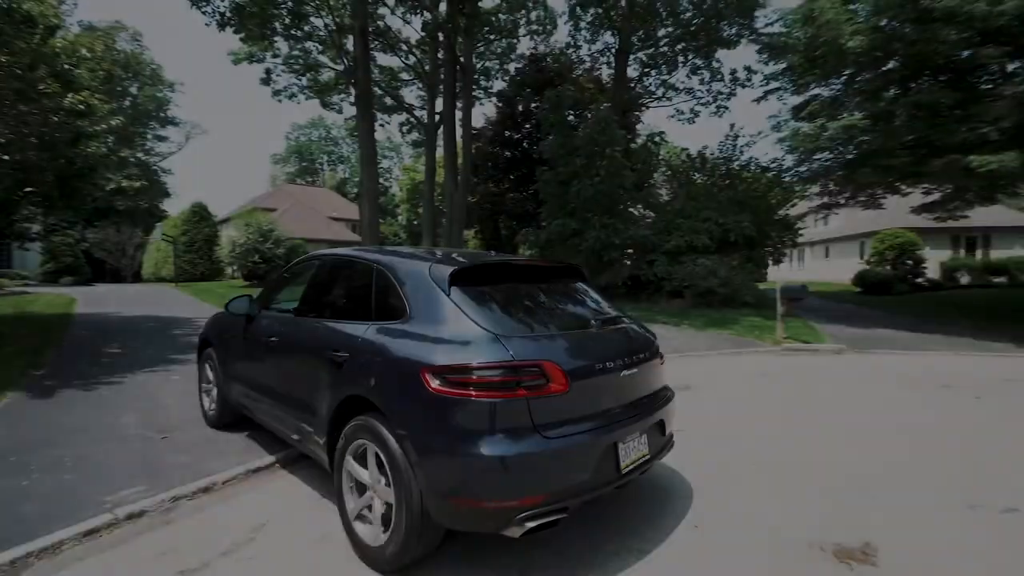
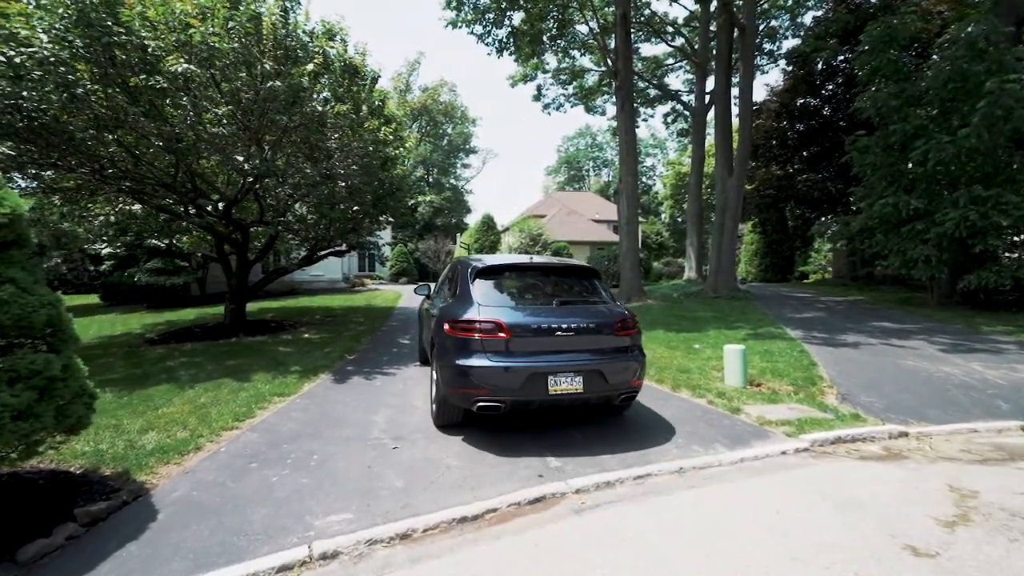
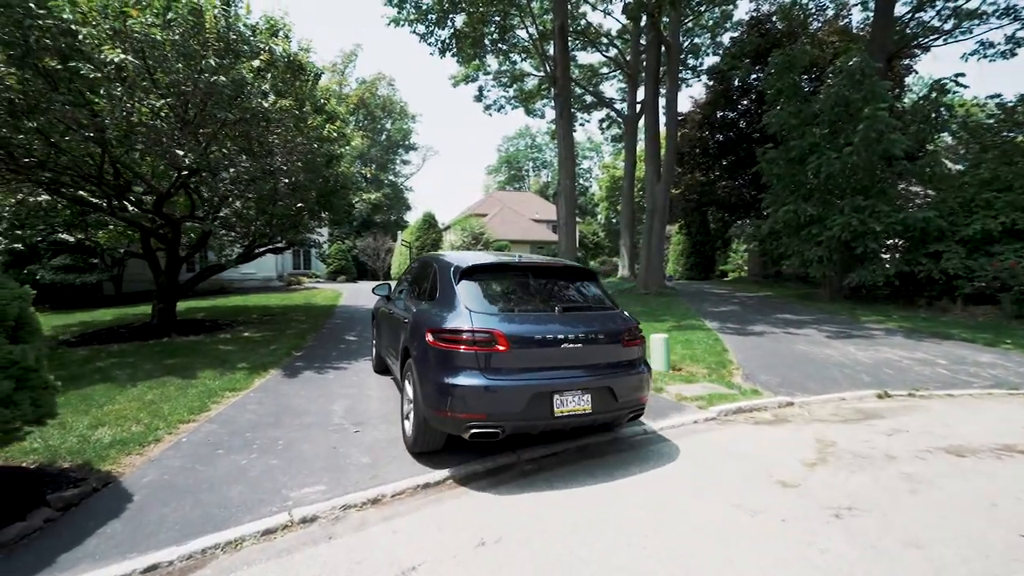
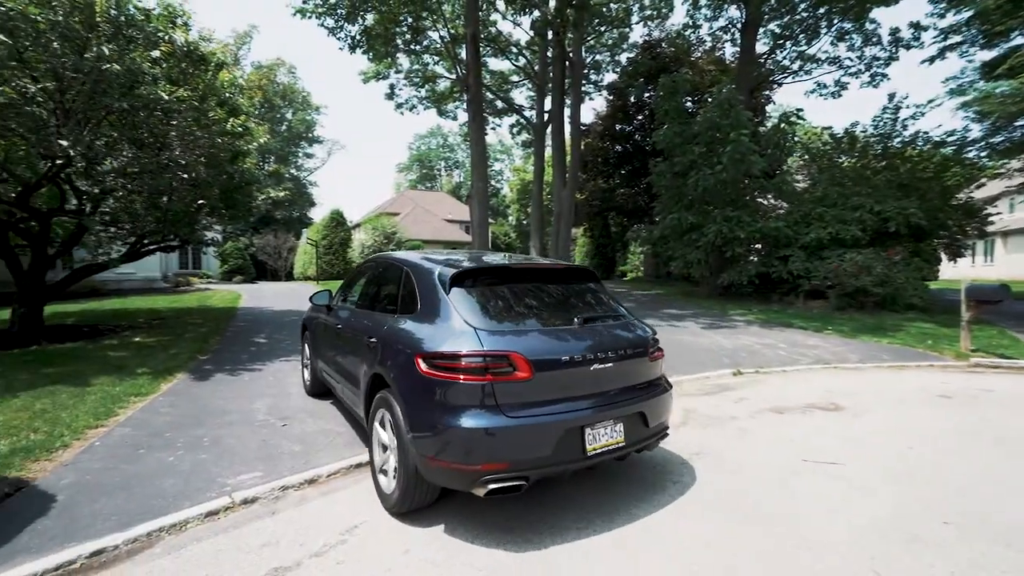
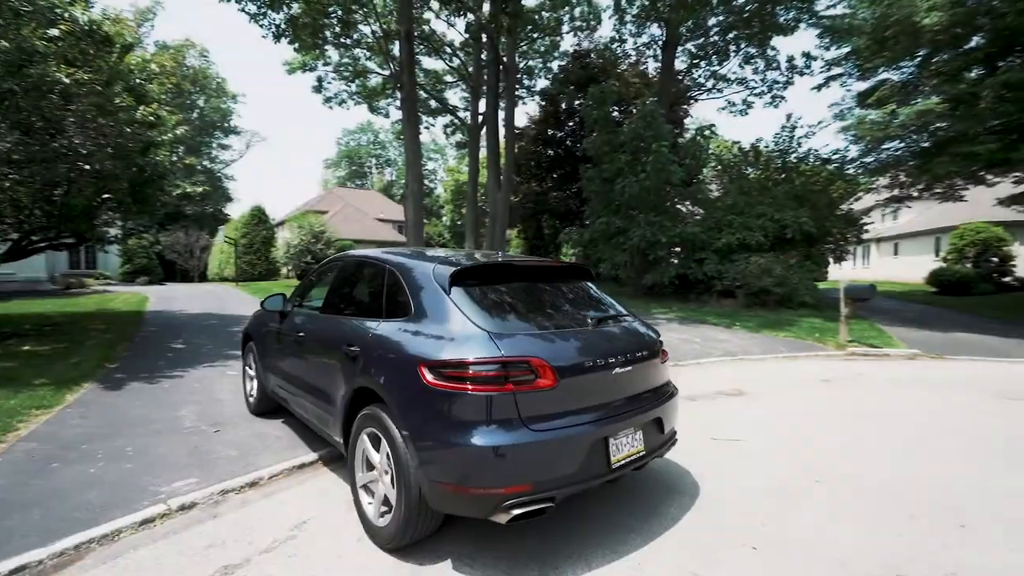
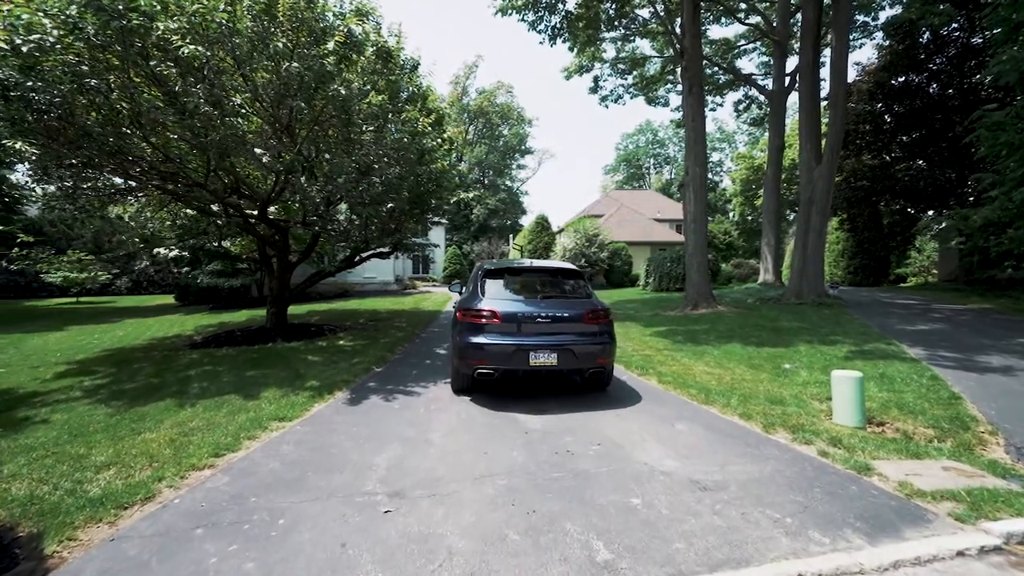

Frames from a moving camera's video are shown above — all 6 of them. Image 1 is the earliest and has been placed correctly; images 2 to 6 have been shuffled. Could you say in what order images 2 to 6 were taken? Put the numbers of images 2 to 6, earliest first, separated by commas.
5, 4, 3, 2, 6
